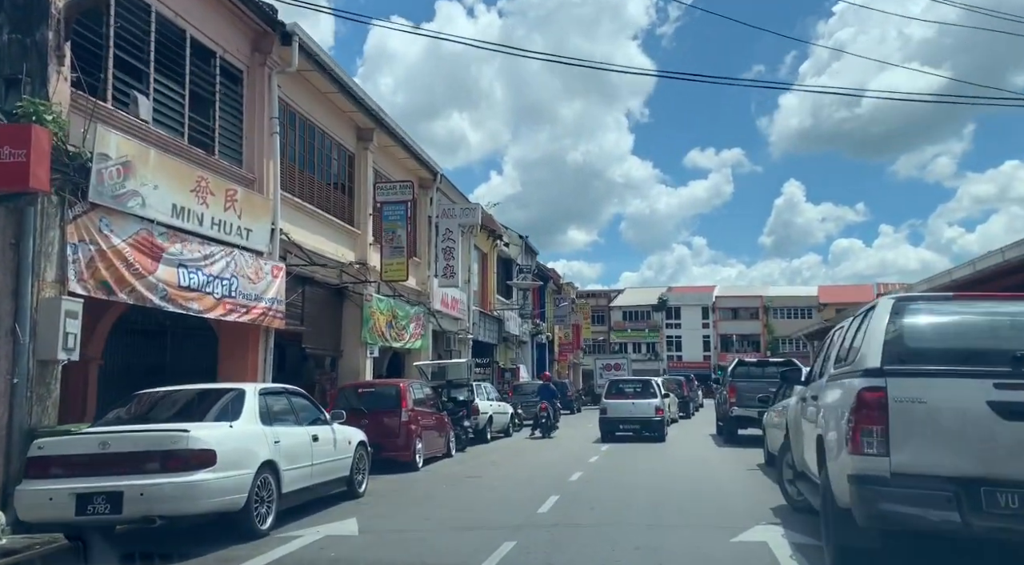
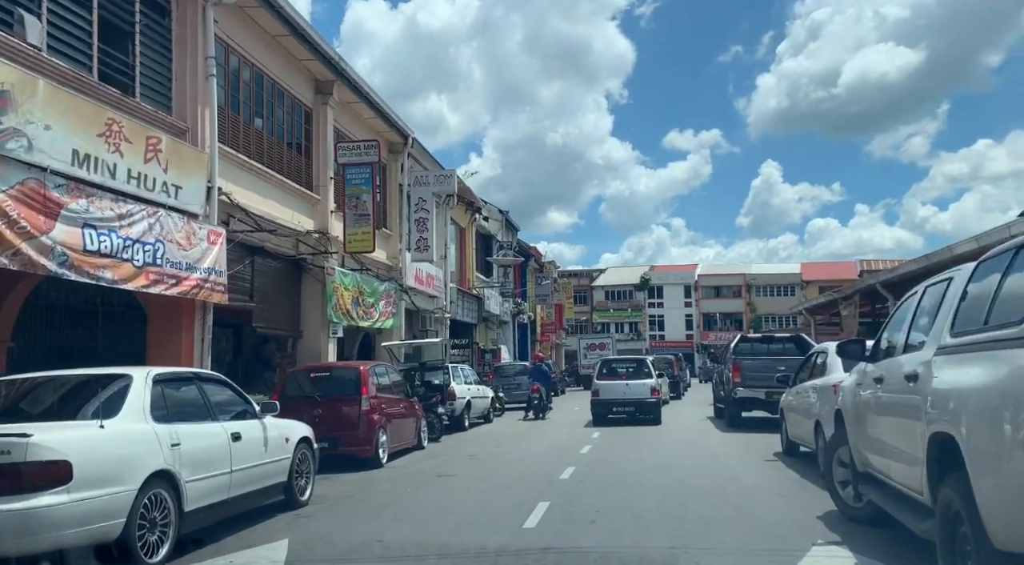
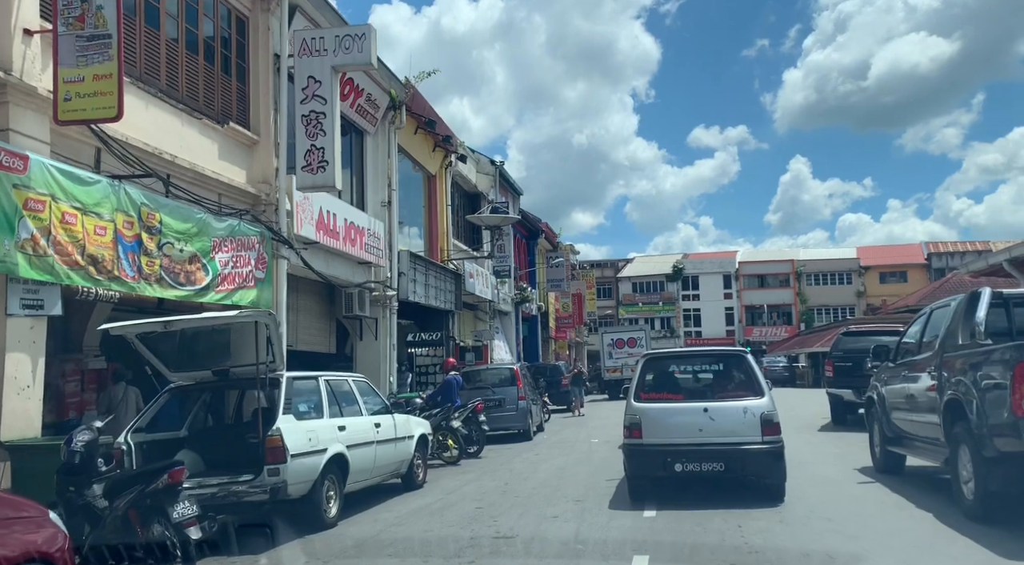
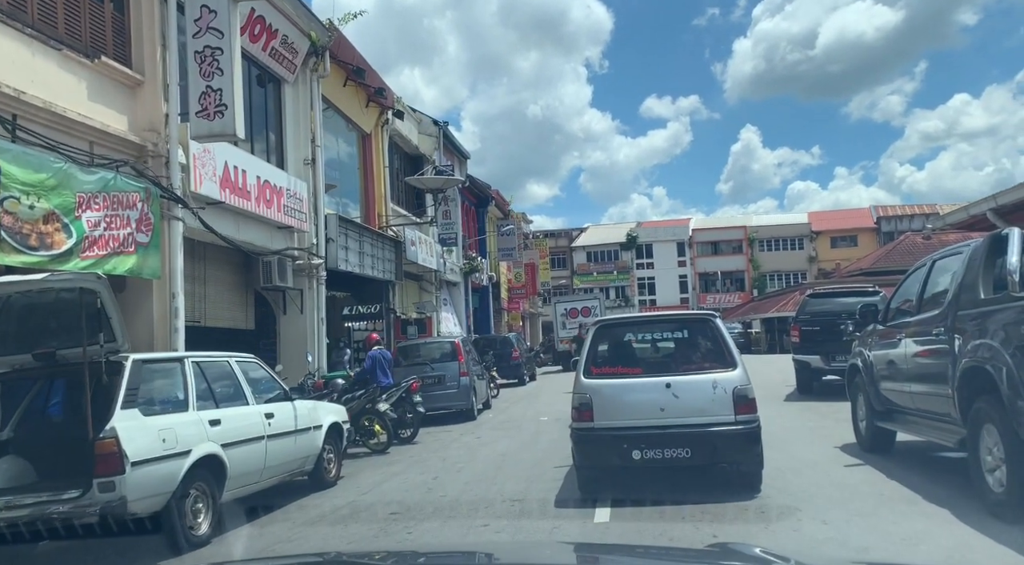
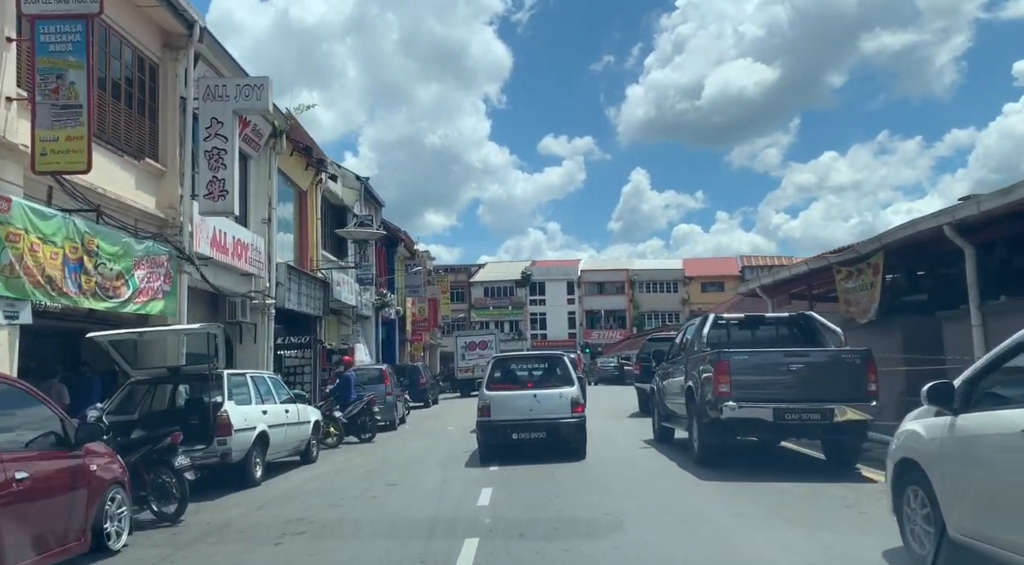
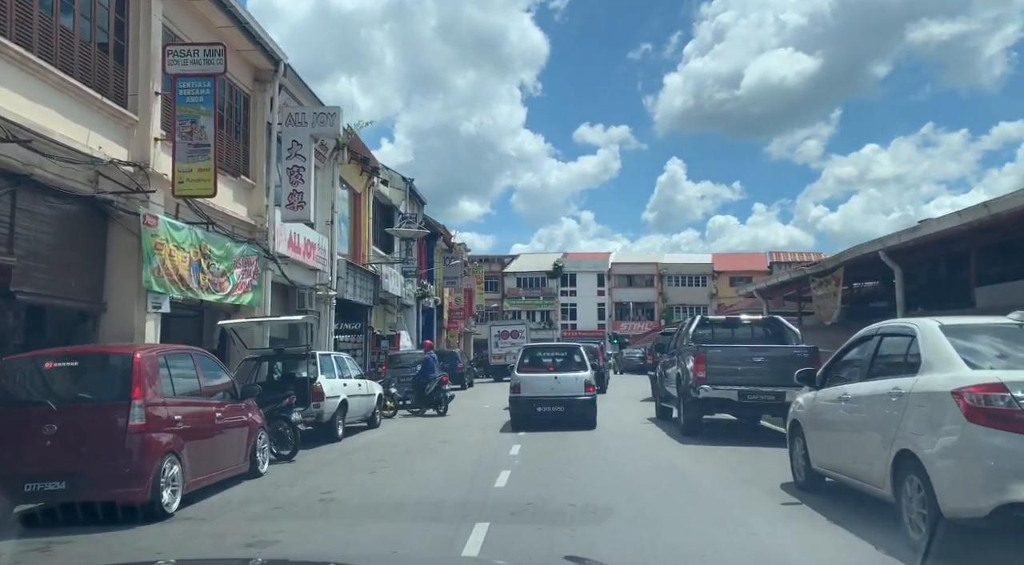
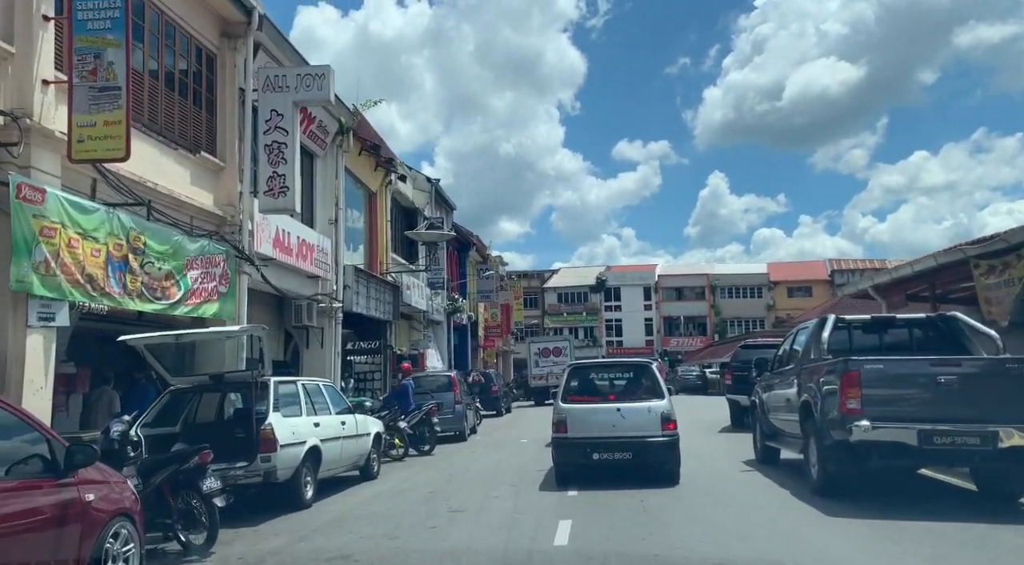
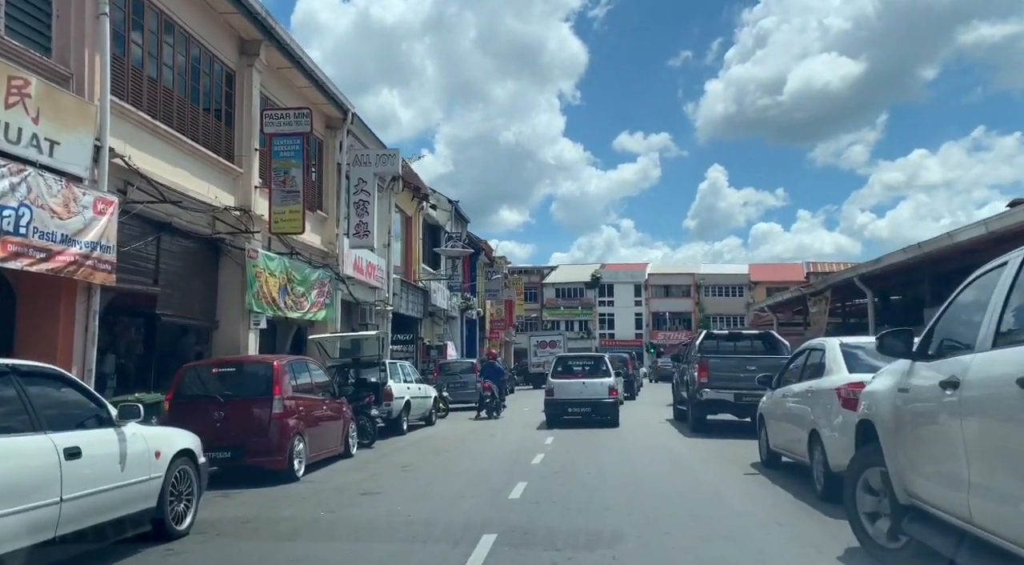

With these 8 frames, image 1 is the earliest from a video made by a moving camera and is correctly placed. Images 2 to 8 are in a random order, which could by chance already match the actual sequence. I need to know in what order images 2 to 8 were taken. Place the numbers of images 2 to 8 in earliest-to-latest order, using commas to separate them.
2, 8, 6, 5, 7, 3, 4
